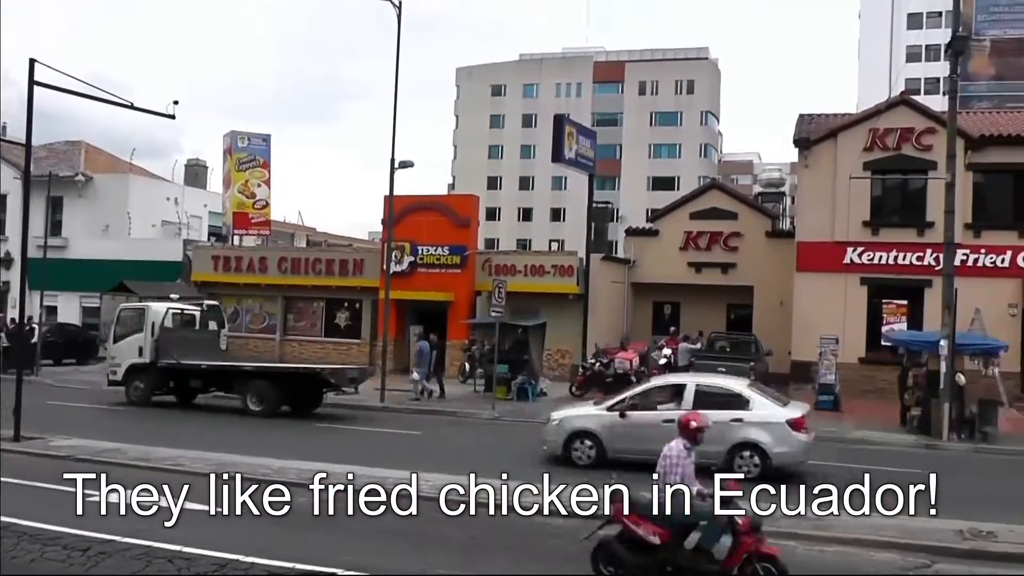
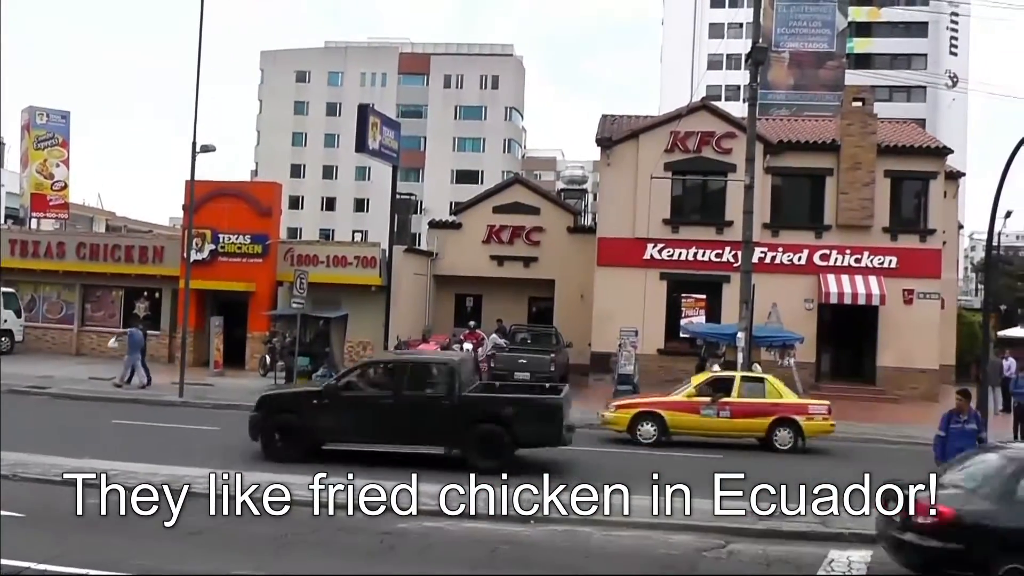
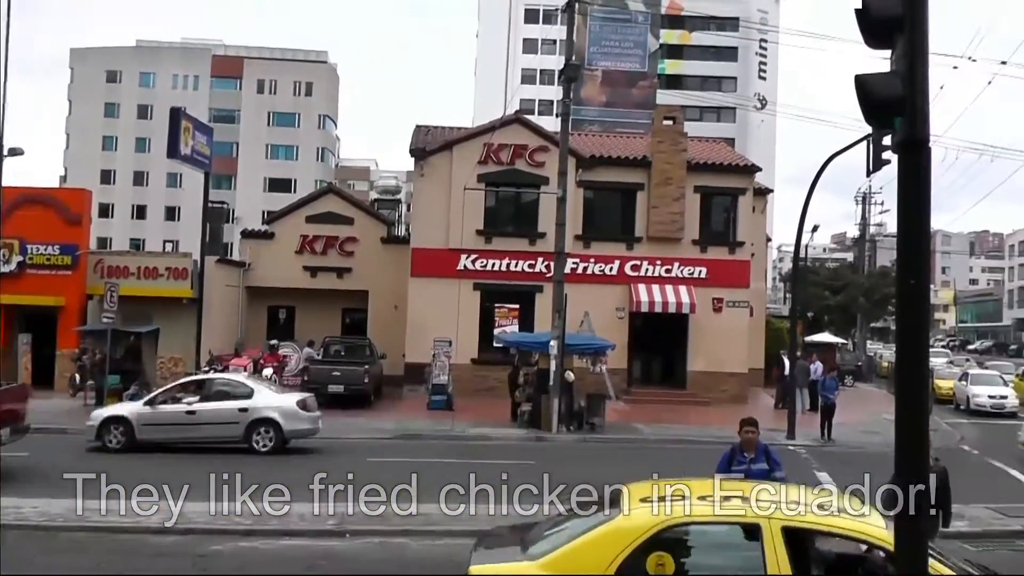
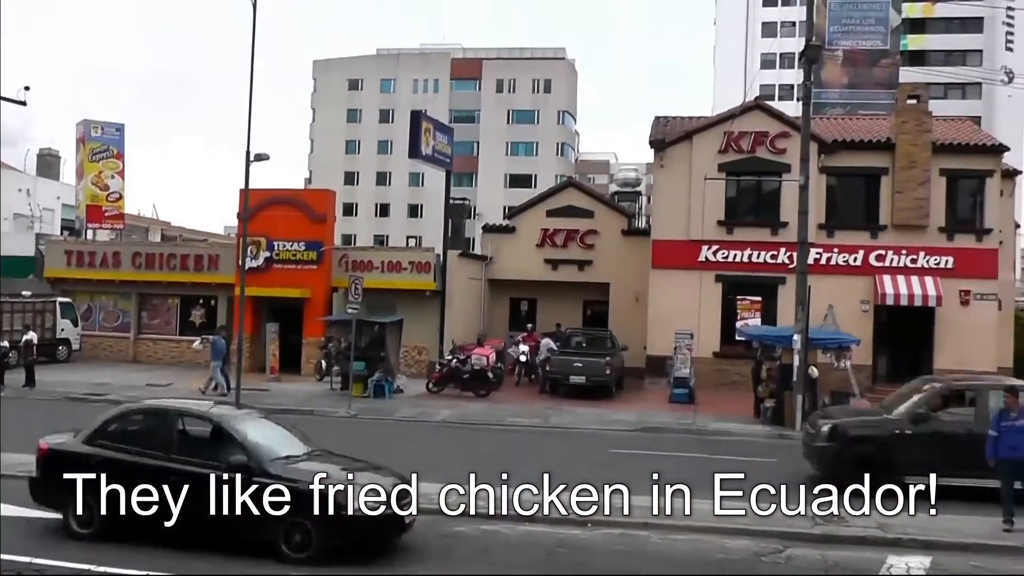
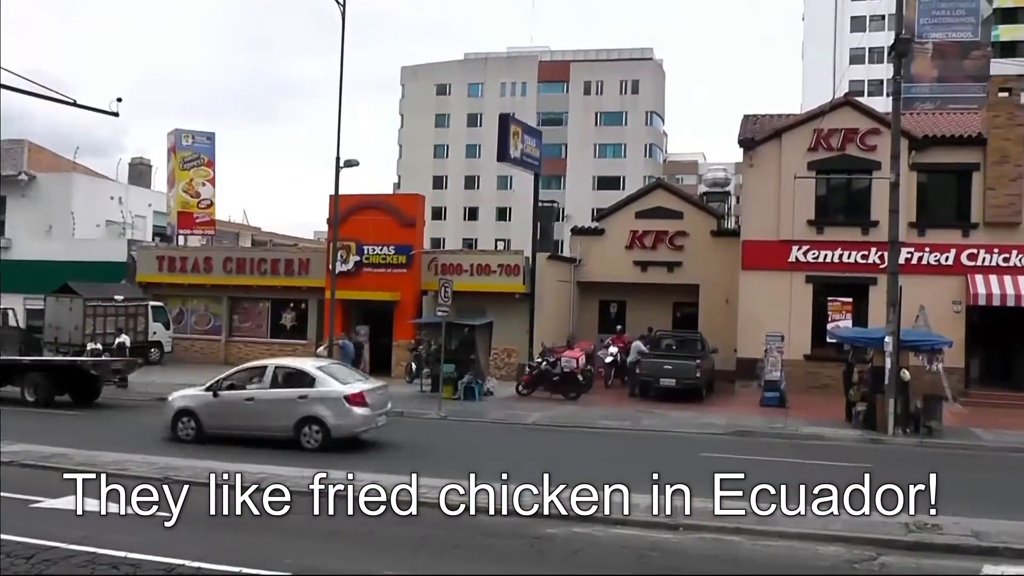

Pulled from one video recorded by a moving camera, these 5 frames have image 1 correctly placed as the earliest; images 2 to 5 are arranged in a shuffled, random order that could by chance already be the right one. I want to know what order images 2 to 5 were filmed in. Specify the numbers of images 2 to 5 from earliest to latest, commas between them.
5, 4, 2, 3
